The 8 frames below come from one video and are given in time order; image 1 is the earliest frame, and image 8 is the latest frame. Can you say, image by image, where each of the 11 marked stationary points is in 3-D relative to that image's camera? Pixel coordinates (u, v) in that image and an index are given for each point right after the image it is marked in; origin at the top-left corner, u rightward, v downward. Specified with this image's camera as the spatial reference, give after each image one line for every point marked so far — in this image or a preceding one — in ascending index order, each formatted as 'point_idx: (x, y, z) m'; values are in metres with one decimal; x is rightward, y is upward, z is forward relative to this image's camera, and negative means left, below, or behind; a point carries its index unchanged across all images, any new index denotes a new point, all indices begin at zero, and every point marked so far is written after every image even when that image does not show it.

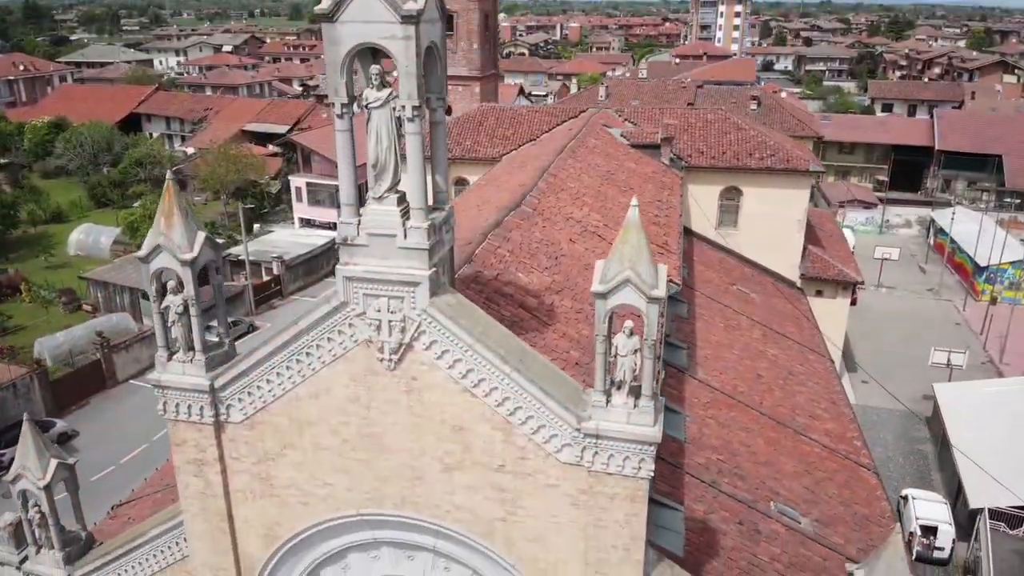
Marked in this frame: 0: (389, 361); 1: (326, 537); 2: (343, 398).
0: (-1.1, -0.7, +9.0) m
1: (-2.0, -2.6, +10.4) m
2: (-1.6, -1.1, +9.4) m
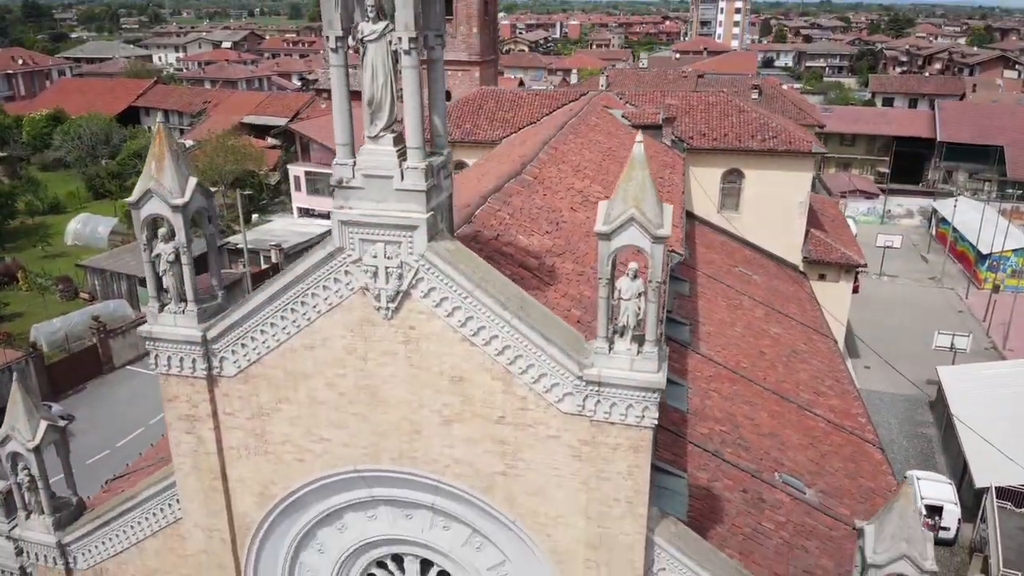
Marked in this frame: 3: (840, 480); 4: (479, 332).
0: (-1.1, -0.2, +8.8) m
1: (-2.0, -2.1, +10.1) m
2: (-1.6, -0.6, +9.2) m
3: (+5.1, -3.0, +15.4) m
4: (-0.3, -0.4, +8.7) m
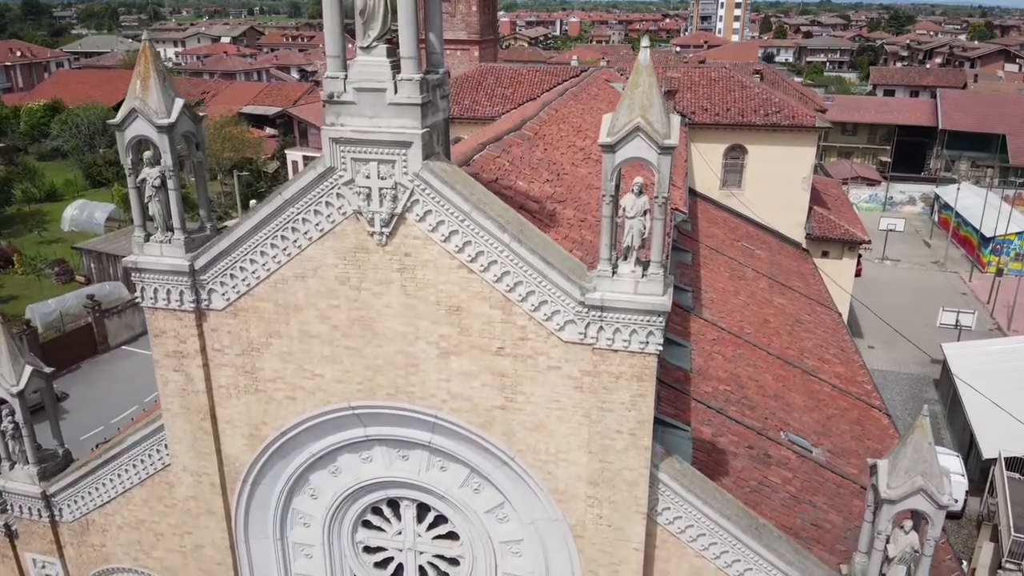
0: (-1.1, +0.5, +8.4) m
1: (-2.0, -1.5, +9.8) m
2: (-1.6, +0.1, +8.8) m
3: (+5.1, -2.3, +15.0) m
4: (-0.3, +0.3, +8.4) m
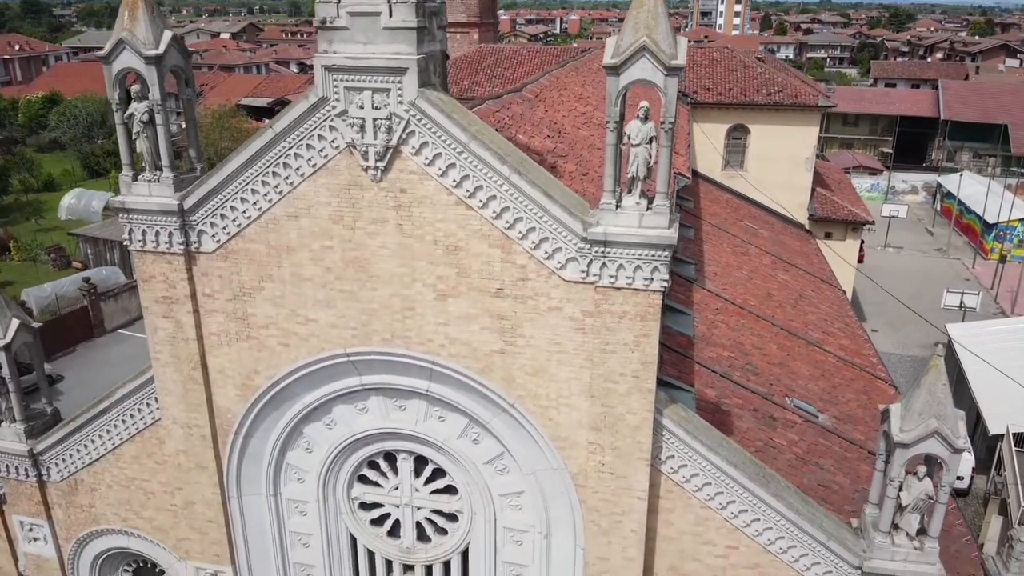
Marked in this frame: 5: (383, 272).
0: (-1.1, +1.0, +8.2) m
1: (-2.0, -1.0, +9.5) m
2: (-1.6, +0.6, +8.5) m
3: (+5.1, -1.8, +14.8) m
4: (-0.3, +0.8, +8.1) m
5: (-1.1, +0.1, +8.6) m
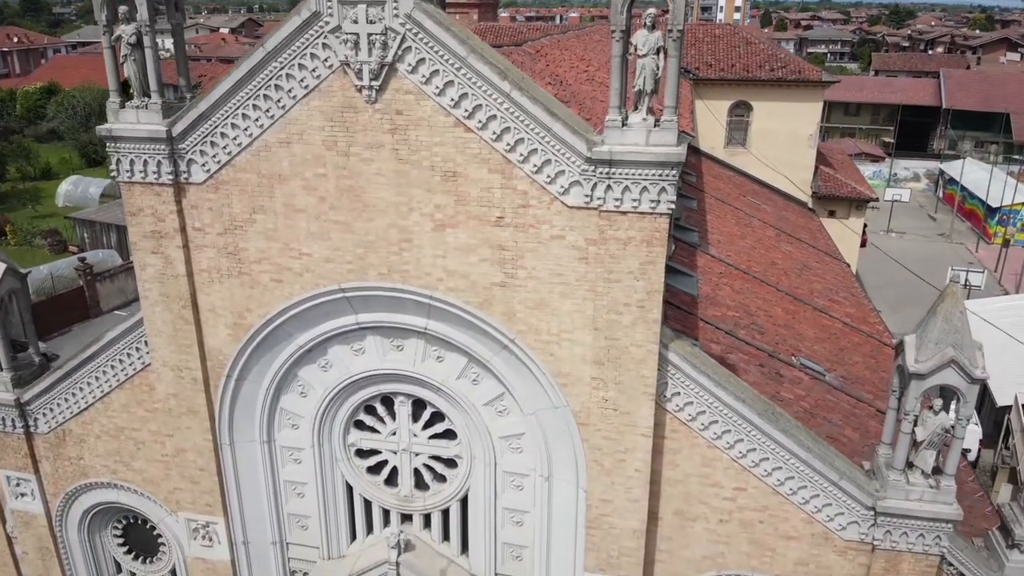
0: (-1.1, +1.6, +7.9) m
1: (-2.0, -0.4, +9.2) m
2: (-1.6, +1.2, +8.2) m
3: (+5.1, -1.2, +14.5) m
4: (-0.3, +1.4, +7.8) m
5: (-1.1, +0.7, +8.3) m
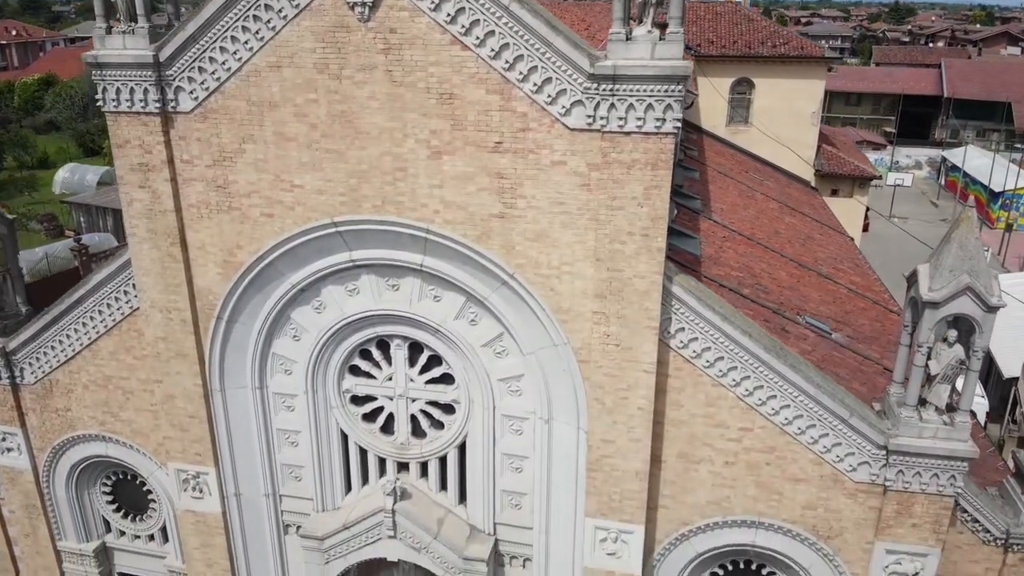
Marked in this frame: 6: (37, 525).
0: (-1.1, +2.1, +7.6) m
1: (-2.0, +0.2, +8.9) m
2: (-1.6, +1.8, +7.9) m
3: (+5.1, -0.6, +14.2) m
4: (-0.3, +1.9, +7.5) m
5: (-1.1, +1.3, +8.0) m
6: (-5.5, -2.7, +11.4) m
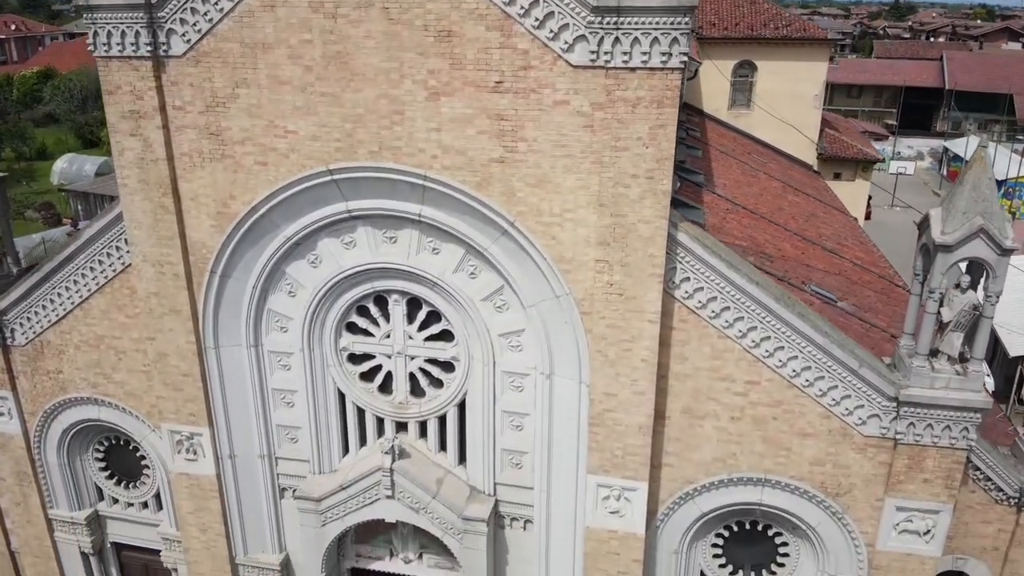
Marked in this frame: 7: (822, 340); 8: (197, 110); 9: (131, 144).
0: (-1.1, +2.6, +7.3) m
1: (-2.0, +0.6, +8.7) m
2: (-1.6, +2.2, +7.7) m
3: (+5.1, -0.2, +14.0) m
4: (-0.3, +2.4, +7.3) m
5: (-1.1, +1.7, +7.8) m
6: (-5.5, -2.3, +11.1) m
7: (+2.5, -0.4, +7.9) m
8: (-2.6, +1.5, +8.3) m
9: (-3.3, +1.3, +8.5) m
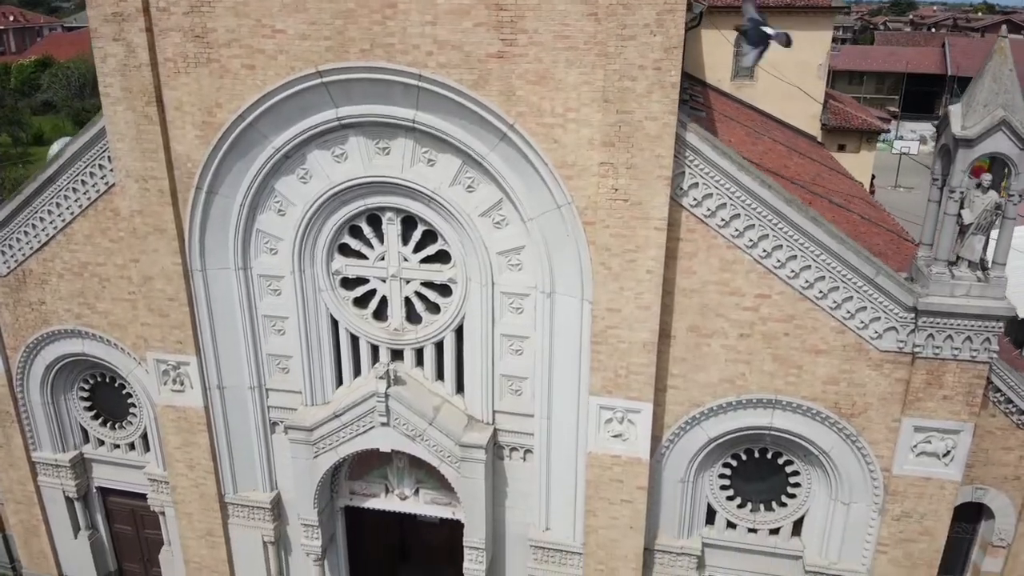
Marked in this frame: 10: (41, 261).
0: (-1.1, +3.3, +7.0) m
1: (-2.0, +1.4, +8.3) m
2: (-1.6, +2.9, +7.3) m
3: (+5.1, +0.5, +13.6) m
4: (-0.3, +3.1, +6.9) m
5: (-1.1, +2.5, +7.4) m
6: (-5.5, -1.6, +10.8) m
7: (+2.5, +0.3, +7.6) m
8: (-2.7, +2.2, +8.0) m
9: (-3.3, +2.0, +8.2) m
10: (-4.7, +0.3, +9.8) m
